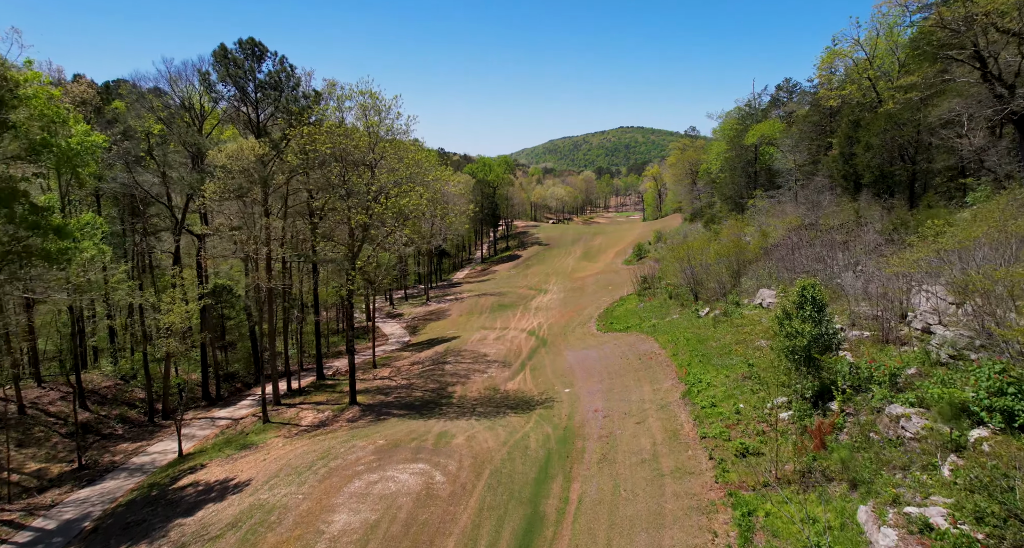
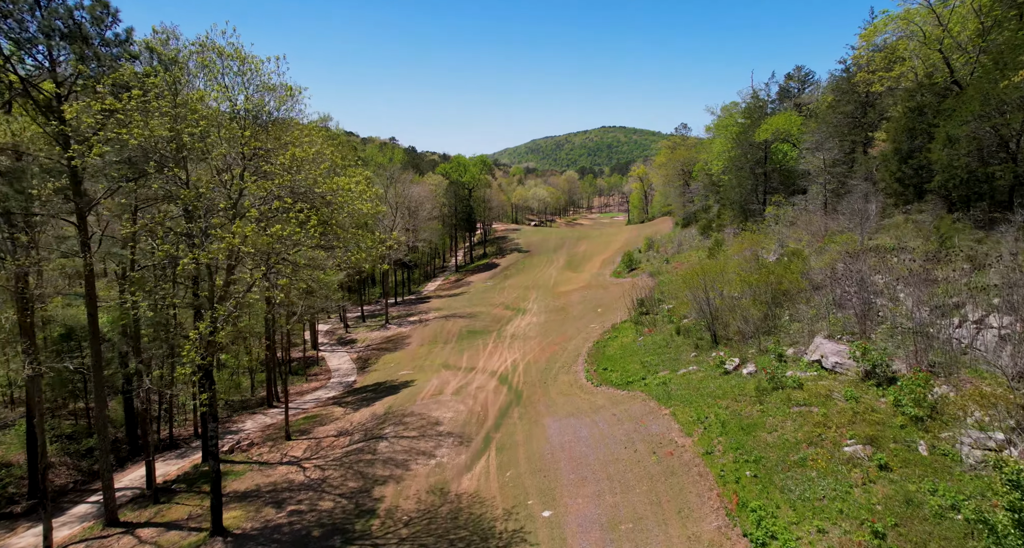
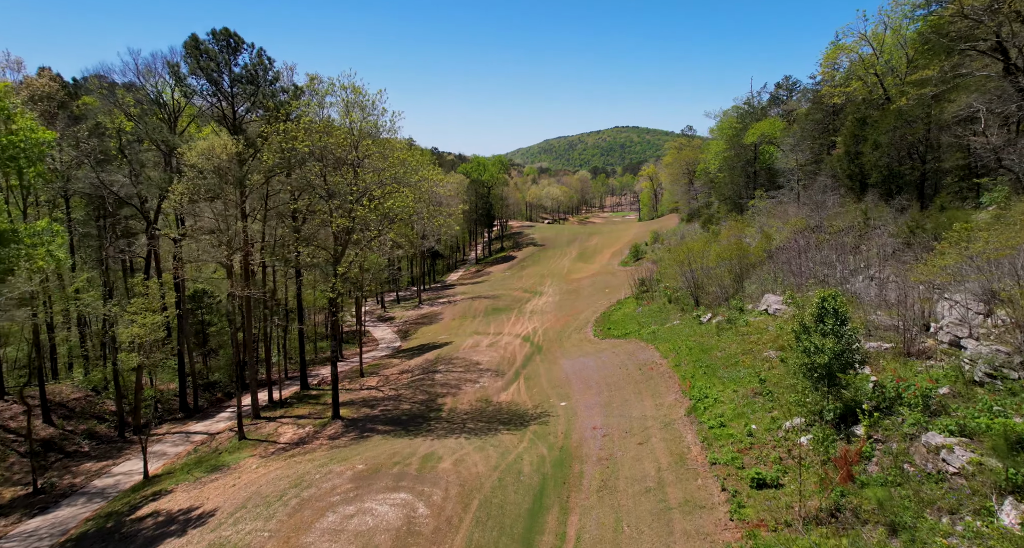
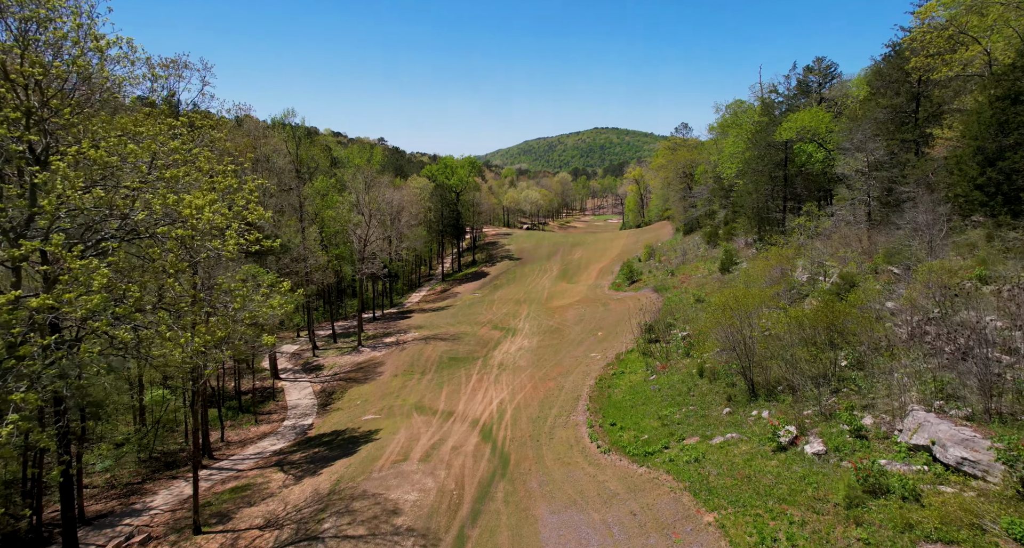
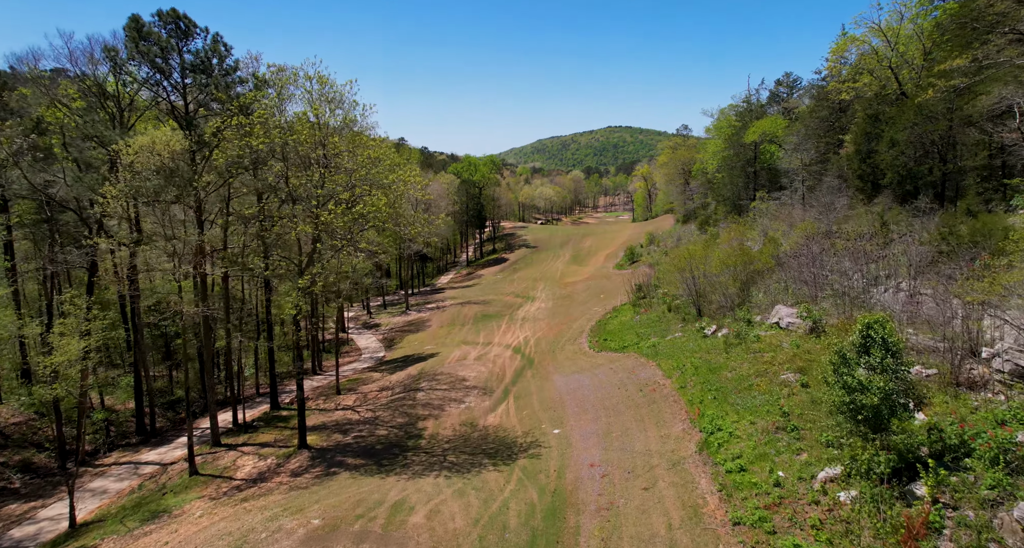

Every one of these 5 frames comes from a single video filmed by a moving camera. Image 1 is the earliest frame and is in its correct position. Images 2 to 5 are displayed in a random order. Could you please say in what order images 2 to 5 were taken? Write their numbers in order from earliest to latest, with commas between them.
3, 5, 2, 4
